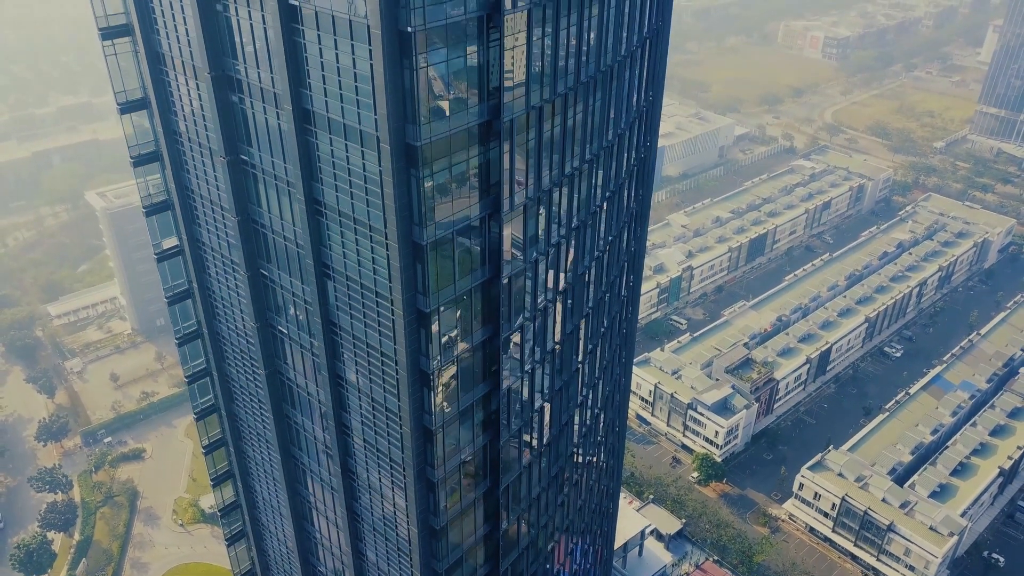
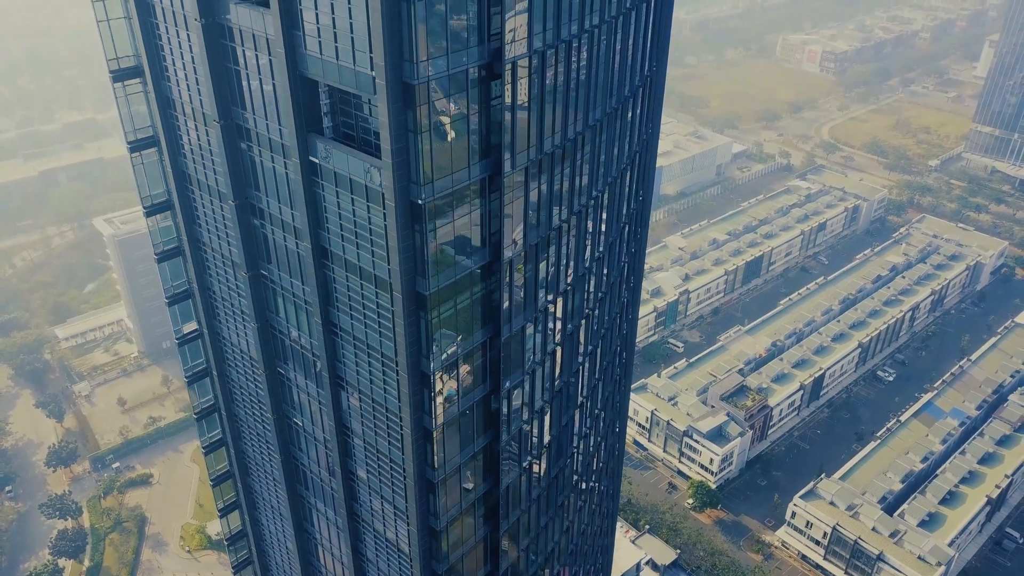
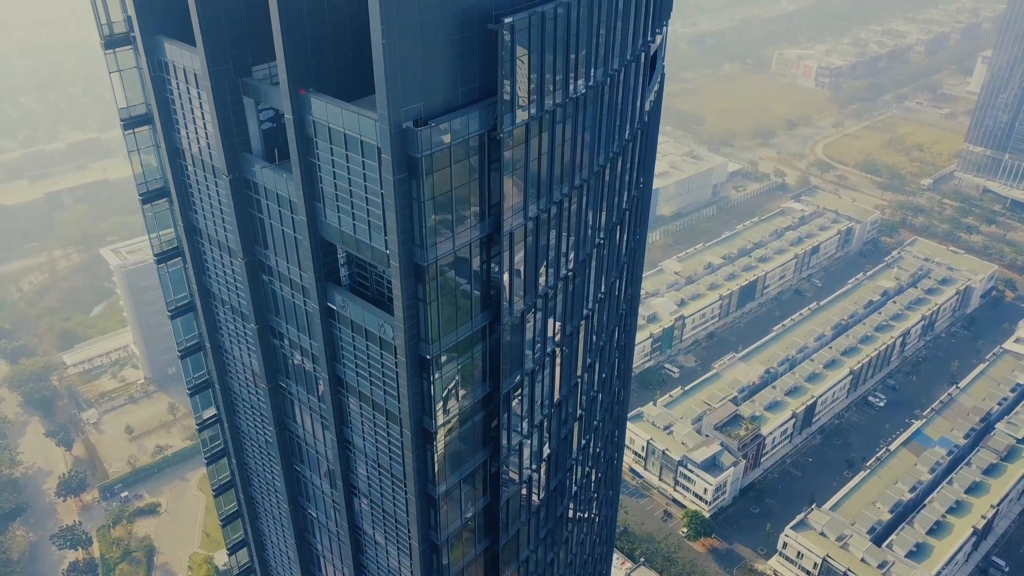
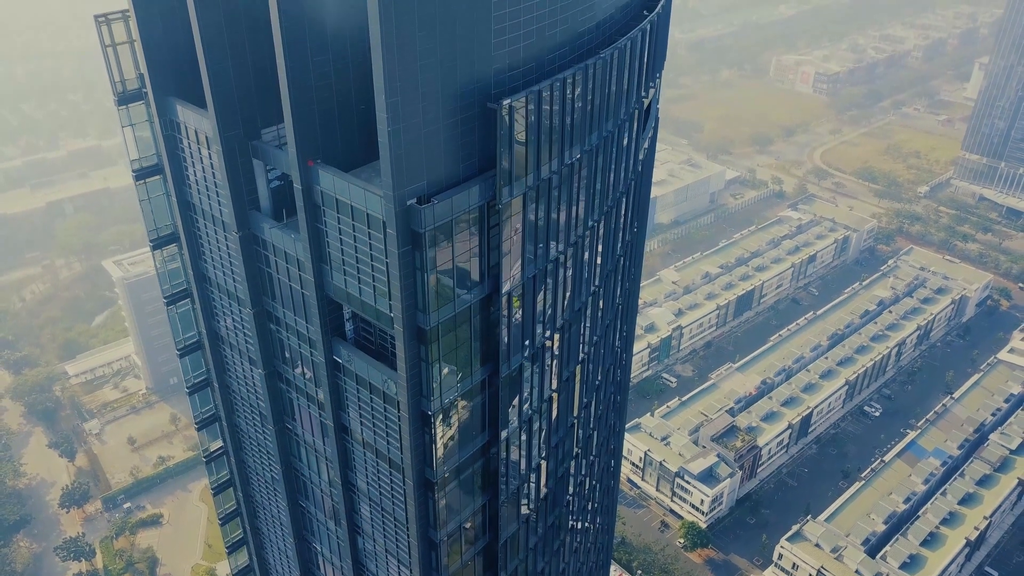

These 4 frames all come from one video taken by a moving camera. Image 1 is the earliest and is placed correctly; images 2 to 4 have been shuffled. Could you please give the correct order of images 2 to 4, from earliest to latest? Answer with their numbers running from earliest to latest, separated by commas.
2, 3, 4
